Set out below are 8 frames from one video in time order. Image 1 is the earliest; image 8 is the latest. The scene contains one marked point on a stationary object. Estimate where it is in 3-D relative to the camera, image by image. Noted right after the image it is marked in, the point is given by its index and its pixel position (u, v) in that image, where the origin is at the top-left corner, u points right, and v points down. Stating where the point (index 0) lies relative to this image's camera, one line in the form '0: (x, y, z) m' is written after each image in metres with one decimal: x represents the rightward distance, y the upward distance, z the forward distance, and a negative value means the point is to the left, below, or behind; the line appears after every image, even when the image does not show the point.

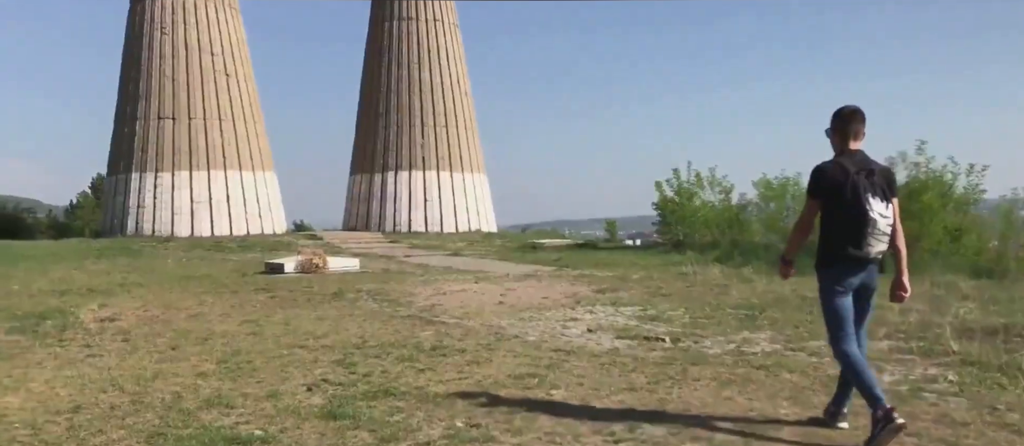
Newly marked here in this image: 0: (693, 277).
0: (+2.1, -0.6, +11.0) m
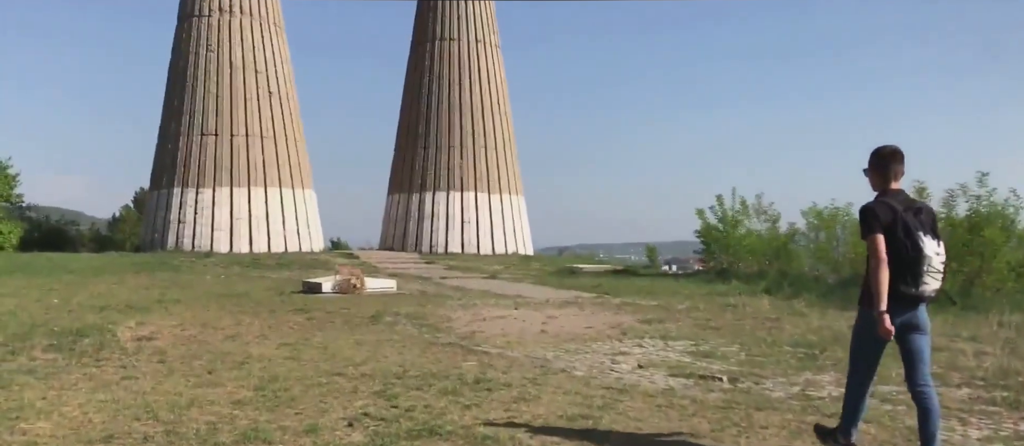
0: (+2.6, -1.0, +10.6) m
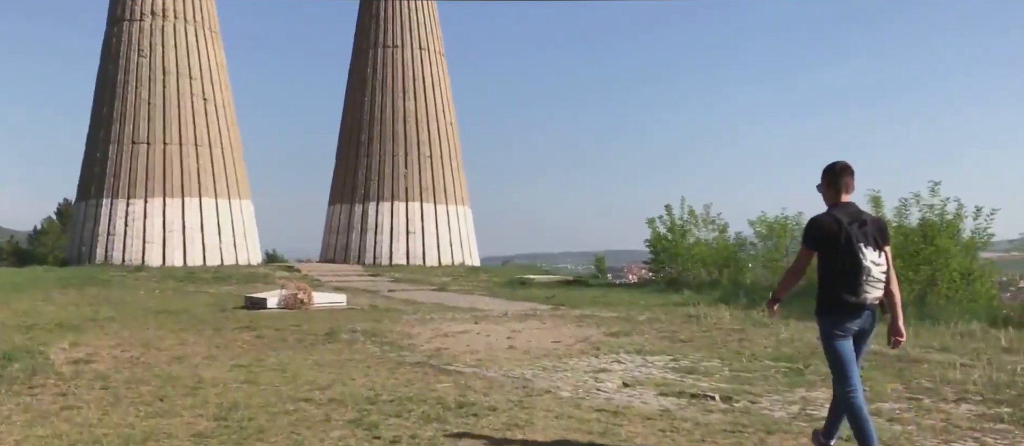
0: (+2.1, -1.1, +10.4) m
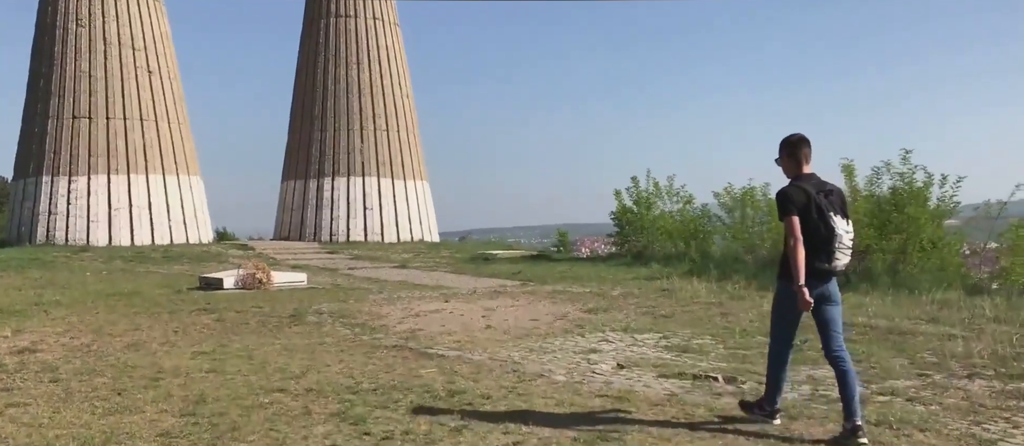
0: (+1.8, -0.8, +10.2) m
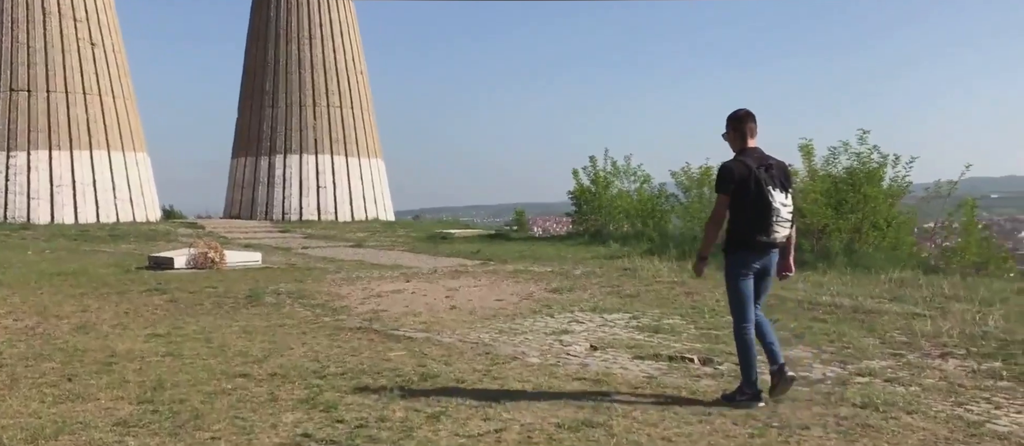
0: (+1.4, -0.5, +10.1) m
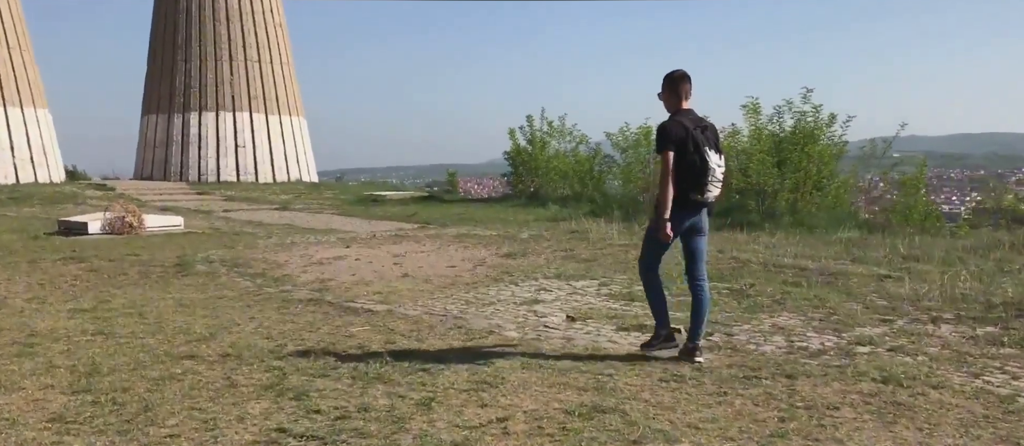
0: (+0.8, -0.1, +9.9) m
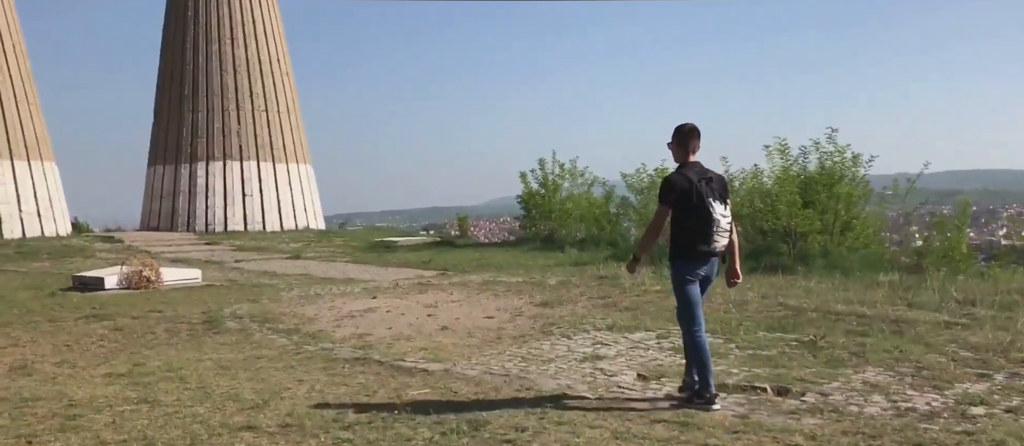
0: (+1.1, -0.6, +9.6) m
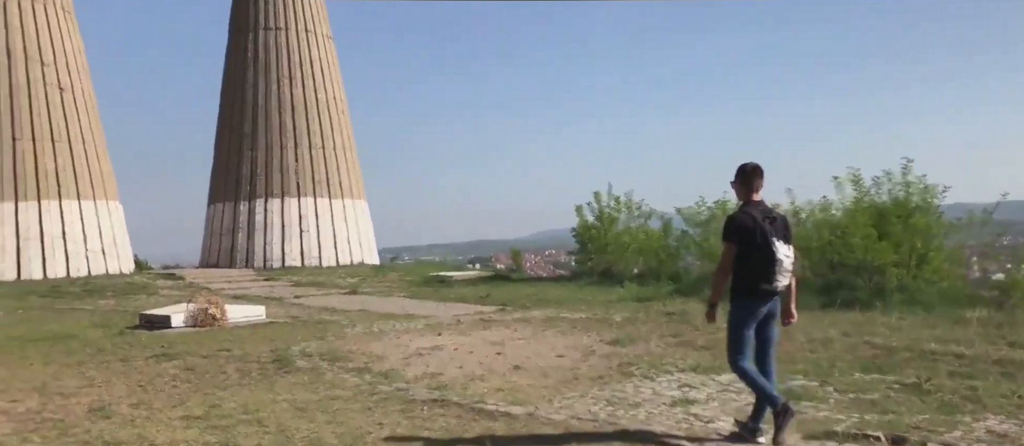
0: (+1.8, -0.9, +9.3) m
